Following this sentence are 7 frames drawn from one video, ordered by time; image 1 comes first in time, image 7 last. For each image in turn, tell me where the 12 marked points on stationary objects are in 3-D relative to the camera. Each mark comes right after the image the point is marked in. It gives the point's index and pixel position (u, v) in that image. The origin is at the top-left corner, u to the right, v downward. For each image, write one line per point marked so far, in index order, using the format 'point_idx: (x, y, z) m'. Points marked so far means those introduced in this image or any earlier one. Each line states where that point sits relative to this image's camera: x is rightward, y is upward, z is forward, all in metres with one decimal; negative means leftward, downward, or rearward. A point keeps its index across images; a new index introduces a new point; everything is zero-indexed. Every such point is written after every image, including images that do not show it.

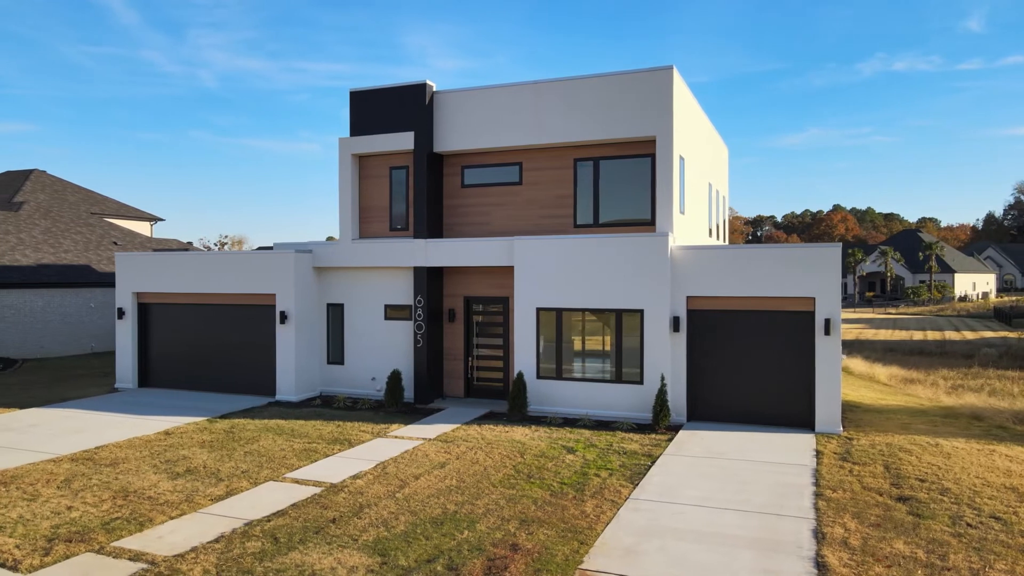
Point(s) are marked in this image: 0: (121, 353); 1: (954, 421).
0: (-11.0, -1.8, +19.0) m
1: (+8.9, -2.7, +13.7) m
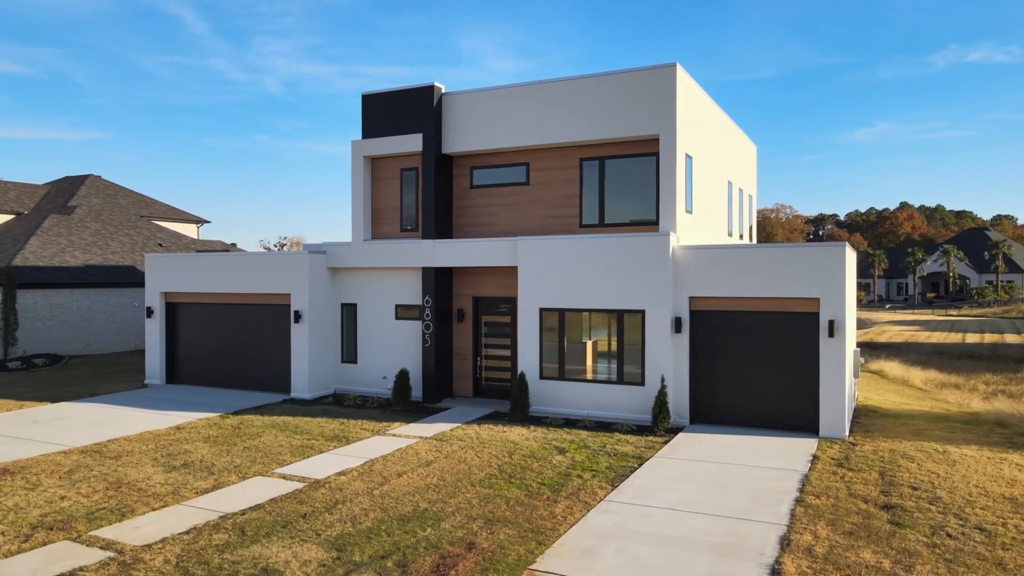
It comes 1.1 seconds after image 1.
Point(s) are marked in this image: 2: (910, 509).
0: (-10.6, -1.8, +19.7) m
1: (+8.9, -2.7, +13.0) m
2: (+4.6, -2.6, +7.9) m
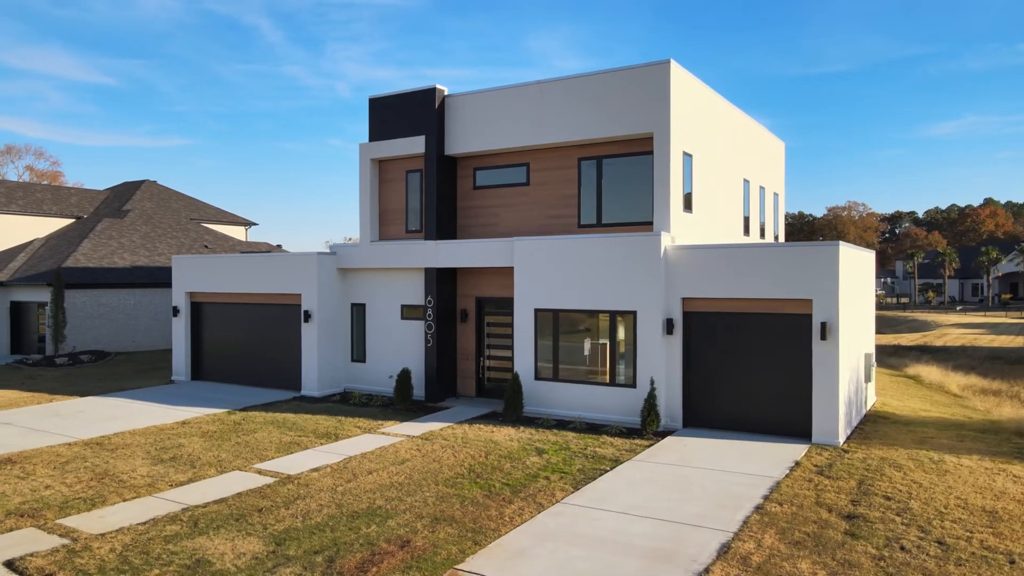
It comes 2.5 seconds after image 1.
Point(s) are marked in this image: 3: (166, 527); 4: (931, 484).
0: (-10.2, -1.8, +20.6) m
1: (+8.7, -2.7, +12.3) m
2: (+4.0, -2.6, +7.6) m
3: (-3.8, -2.7, +7.5) m
4: (+5.6, -2.6, +9.0) m
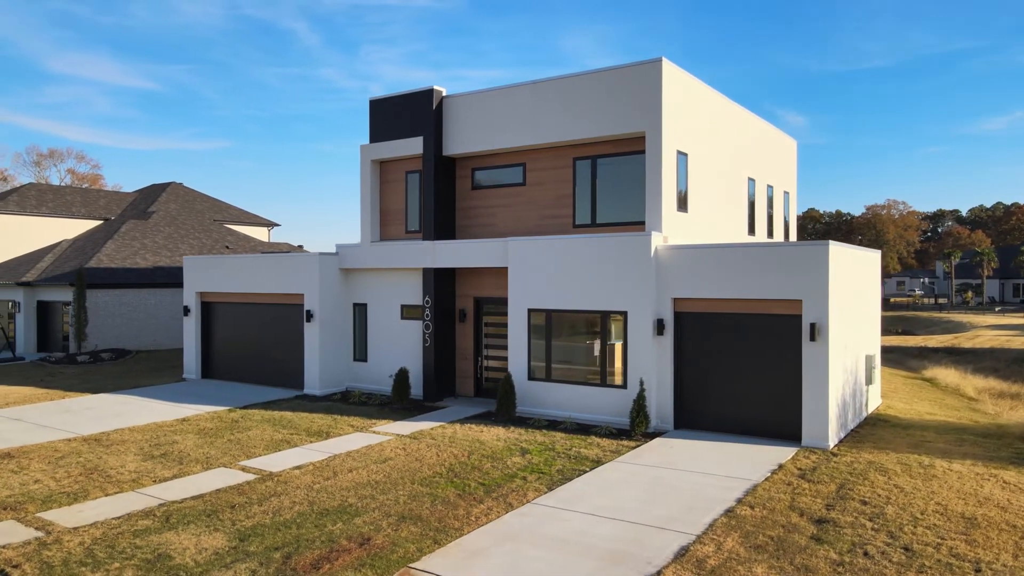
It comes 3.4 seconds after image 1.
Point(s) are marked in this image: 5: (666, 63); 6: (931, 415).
0: (-10.1, -1.8, +21.0) m
1: (+8.5, -2.7, +12.0) m
2: (+3.6, -2.6, +7.4) m
3: (-4.2, -2.7, +7.7) m
4: (+5.2, -2.6, +8.7) m
5: (+3.0, +4.4, +13.3) m
6: (+9.2, -2.8, +14.9) m
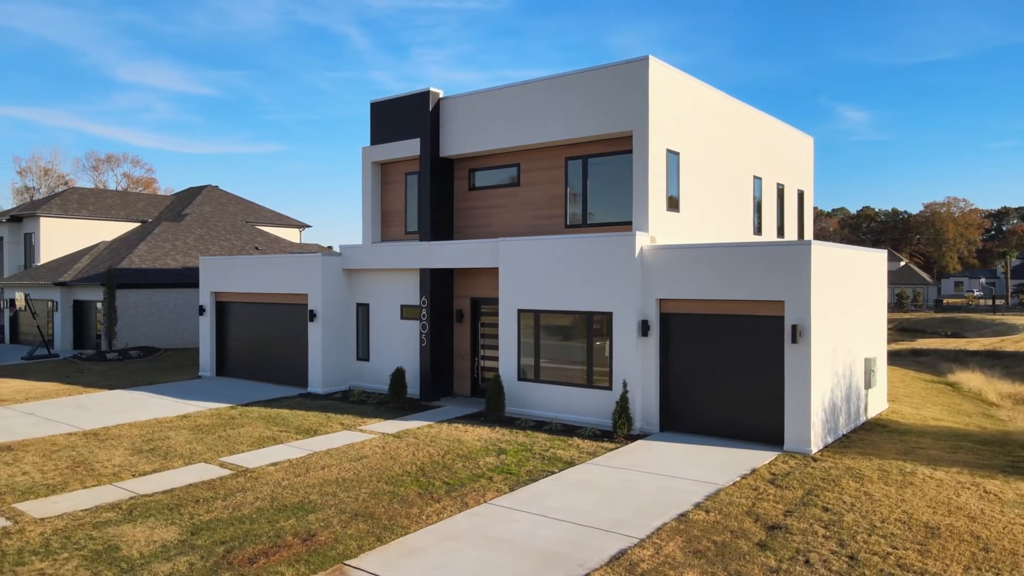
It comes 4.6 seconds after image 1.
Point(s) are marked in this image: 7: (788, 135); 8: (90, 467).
0: (-9.9, -1.8, +21.6) m
1: (+8.2, -2.7, +11.5) m
2: (+3.0, -2.6, +7.3) m
3: (-4.8, -2.7, +7.9) m
4: (+4.7, -2.6, +8.5) m
5: (+2.8, +4.4, +13.1) m
6: (+9.1, -2.8, +14.4) m
7: (+8.1, +4.5, +20.0) m
8: (-6.4, -2.7, +10.2) m
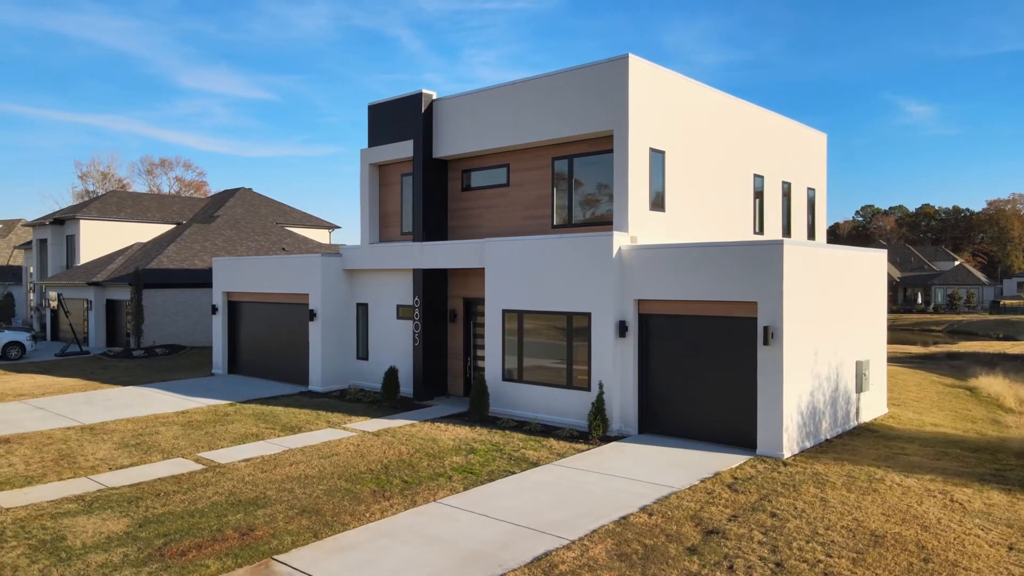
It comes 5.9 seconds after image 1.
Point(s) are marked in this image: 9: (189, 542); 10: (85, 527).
0: (-9.8, -1.8, +22.2) m
1: (+7.7, -2.7, +11.1) m
2: (+2.3, -2.6, +7.1) m
3: (-5.5, -2.7, +8.3) m
4: (+4.0, -2.6, +8.3) m
5: (+2.4, +4.4, +13.0) m
6: (+8.7, -2.8, +13.9) m
7: (+8.2, +4.5, +19.5) m
8: (-6.9, -2.7, +10.6) m
9: (-3.3, -2.7, +7.1) m
10: (-4.7, -2.7, +7.5) m
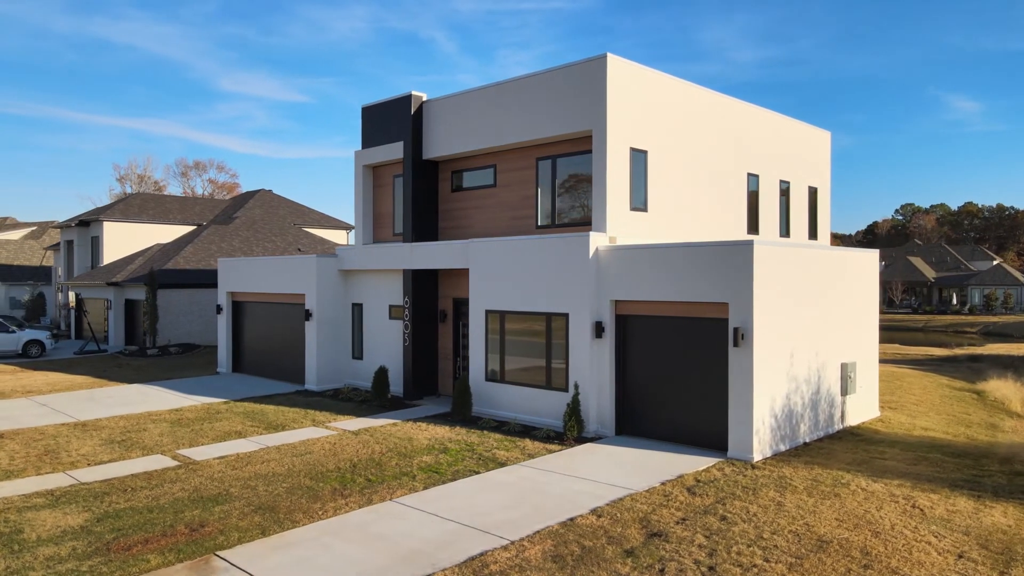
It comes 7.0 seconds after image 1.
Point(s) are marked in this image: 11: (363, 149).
0: (-9.8, -1.8, +22.6) m
1: (+7.2, -2.8, +10.9) m
2: (+1.7, -2.7, +7.1) m
3: (-6.1, -2.7, +8.5) m
4: (+3.4, -2.7, +8.2) m
5: (+2.0, +4.4, +13.0) m
6: (+8.4, -2.9, +13.6) m
7: (+8.0, +4.5, +19.2) m
8: (-7.4, -2.7, +10.9) m
9: (-4.0, -2.7, +7.2) m
10: (-5.4, -2.7, +7.8) m
11: (-3.9, +3.7, +17.9) m
